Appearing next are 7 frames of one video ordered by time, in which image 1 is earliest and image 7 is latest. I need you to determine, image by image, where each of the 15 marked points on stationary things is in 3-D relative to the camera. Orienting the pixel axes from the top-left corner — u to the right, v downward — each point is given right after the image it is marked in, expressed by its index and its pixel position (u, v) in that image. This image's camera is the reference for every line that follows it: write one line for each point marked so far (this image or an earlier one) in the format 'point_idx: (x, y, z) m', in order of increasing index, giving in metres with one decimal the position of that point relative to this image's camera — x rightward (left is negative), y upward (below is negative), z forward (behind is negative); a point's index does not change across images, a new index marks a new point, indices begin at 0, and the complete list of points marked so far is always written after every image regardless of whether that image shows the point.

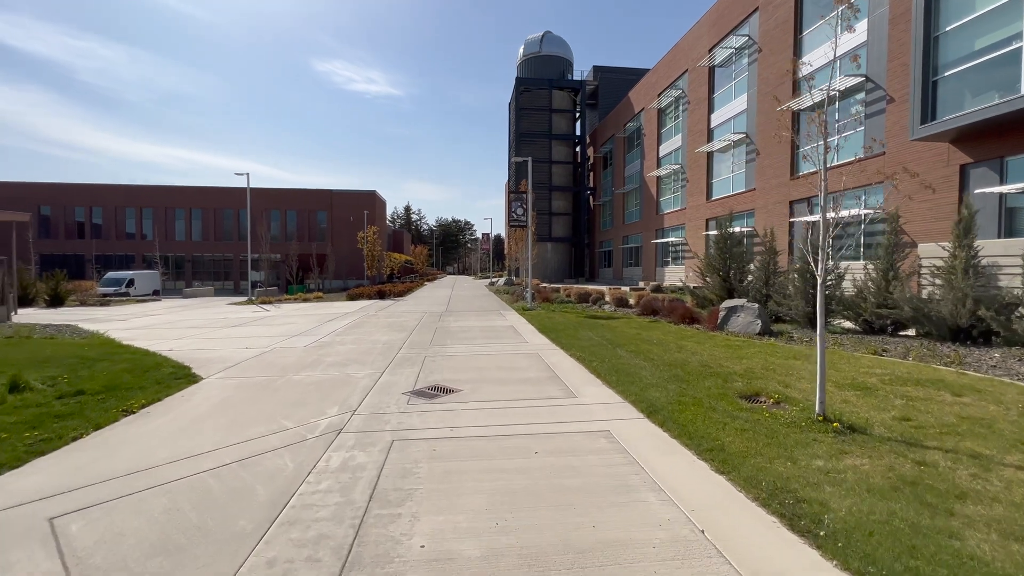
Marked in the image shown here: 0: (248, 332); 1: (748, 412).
0: (-9.7, -1.6, +16.5) m
1: (+3.5, -1.9, +6.6) m
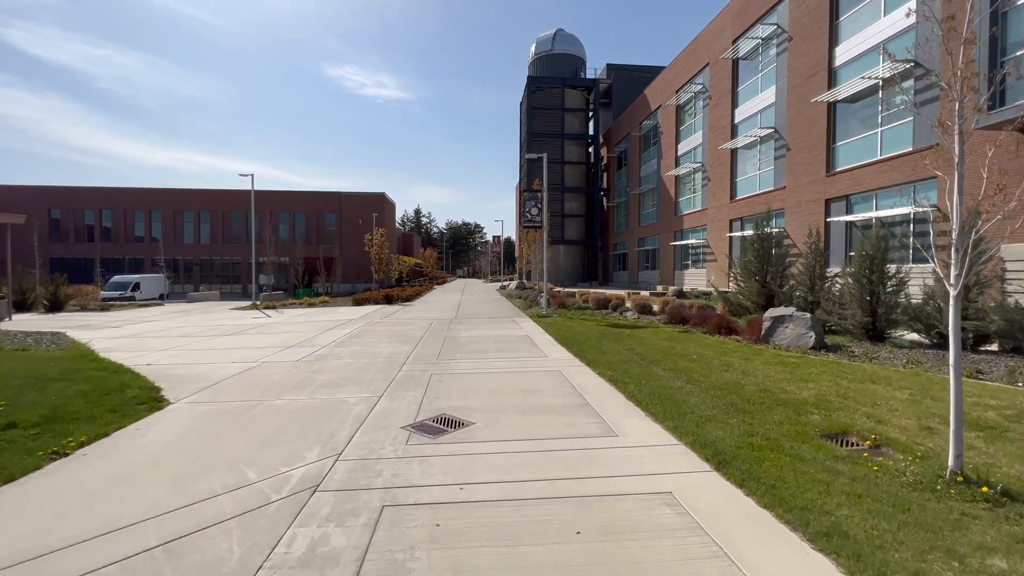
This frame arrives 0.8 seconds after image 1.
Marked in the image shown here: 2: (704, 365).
0: (-9.2, -1.8, +15.2) m
1: (+3.8, -2.0, +5.1) m
2: (+4.3, -1.7, +9.9) m
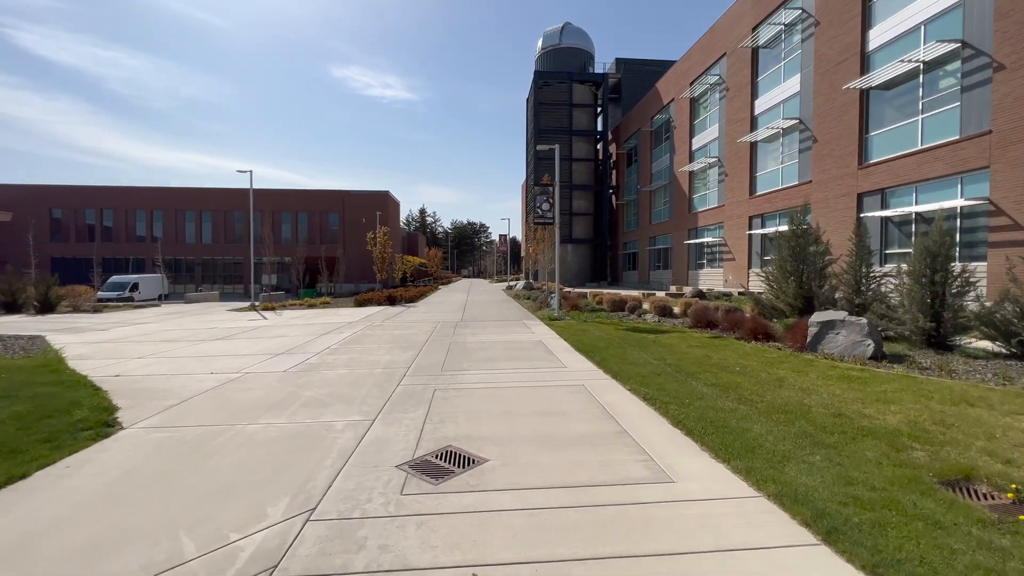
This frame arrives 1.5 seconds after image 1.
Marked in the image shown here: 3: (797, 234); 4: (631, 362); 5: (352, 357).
0: (-8.9, -1.9, +13.9) m
1: (+4.1, -2.0, +3.7) m
2: (+4.6, -1.8, +8.5) m
3: (+9.4, +1.8, +14.7) m
4: (+2.8, -1.7, +10.4) m
5: (-4.3, -1.8, +11.9) m
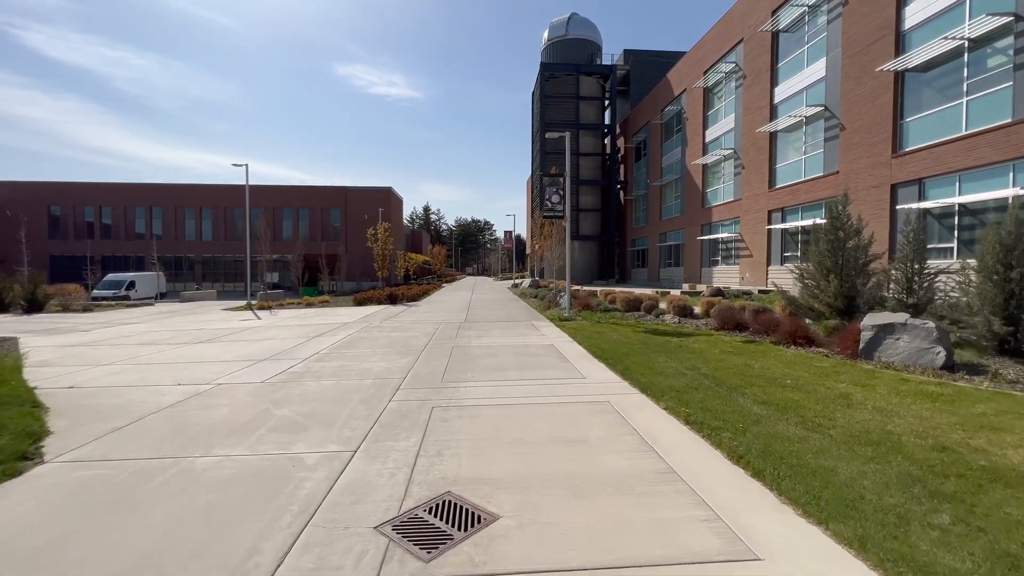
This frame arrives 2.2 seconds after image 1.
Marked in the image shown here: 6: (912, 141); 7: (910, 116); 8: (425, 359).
0: (-8.6, -1.8, +12.7) m
1: (+4.2, -2.0, +2.3) m
2: (+4.8, -1.7, +7.2) m
3: (+9.6, +1.8, +13.3) m
4: (+3.0, -1.7, +9.0) m
5: (-4.0, -1.8, +10.6) m
6: (+17.3, +6.3, +19.2) m
7: (+17.3, +7.5, +19.3) m
8: (-2.1, -1.8, +11.0) m
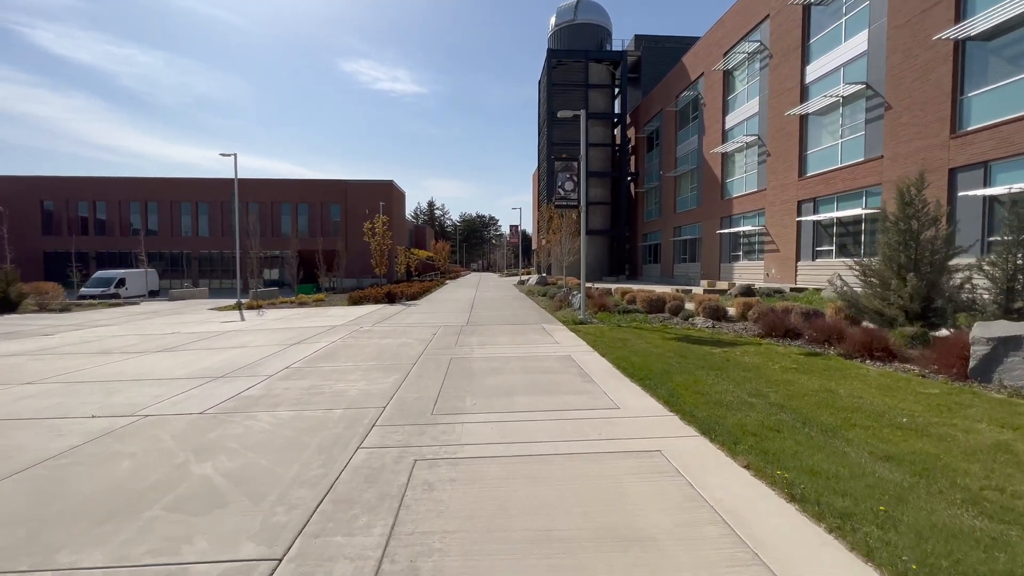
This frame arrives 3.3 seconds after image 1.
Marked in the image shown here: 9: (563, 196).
0: (-8.4, -1.9, +10.7) m
1: (+4.3, -2.1, +0.2) m
2: (+5.0, -1.8, +5.1) m
3: (+9.9, +1.8, +11.1) m
4: (+3.2, -1.7, +6.9) m
5: (-3.8, -1.8, +8.6) m
6: (+17.6, +6.4, +16.9) m
7: (+17.6, +7.5, +17.0) m
8: (-1.9, -1.8, +9.0) m
9: (+2.0, +3.7, +18.1) m
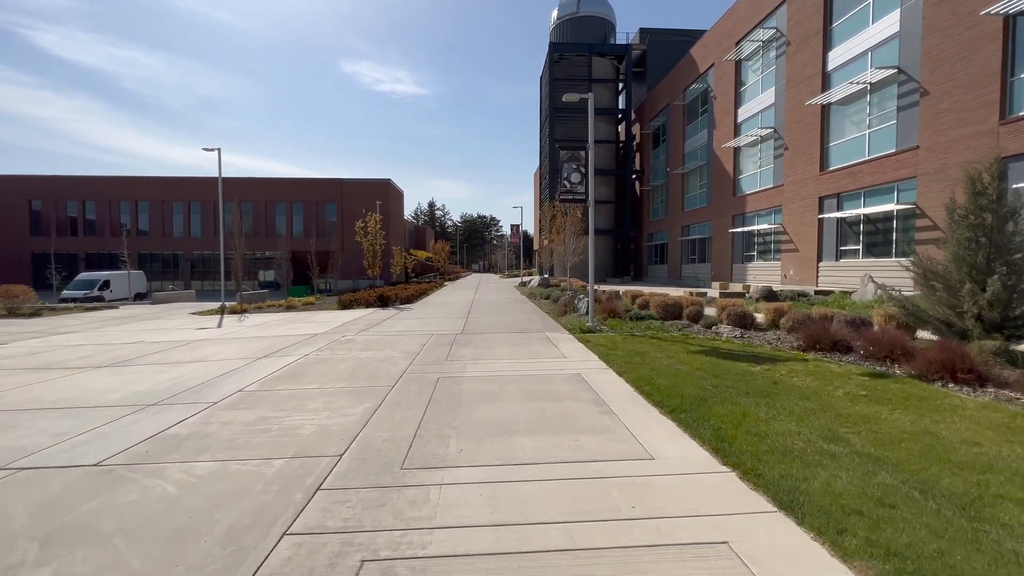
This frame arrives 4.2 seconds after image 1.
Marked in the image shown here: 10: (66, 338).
0: (-8.4, -2.0, +9.0) m
1: (+4.3, -2.2, -1.6) m
2: (+4.9, -1.9, +3.3) m
3: (+9.9, +1.7, +9.3) m
4: (+3.1, -1.8, +5.2) m
5: (-3.8, -2.0, +6.8) m
6: (+17.6, +6.3, +15.1) m
7: (+17.5, +7.4, +15.2) m
8: (-2.0, -1.9, +7.2) m
9: (+2.0, +3.5, +16.3) m
10: (-16.8, -1.9, +16.8) m
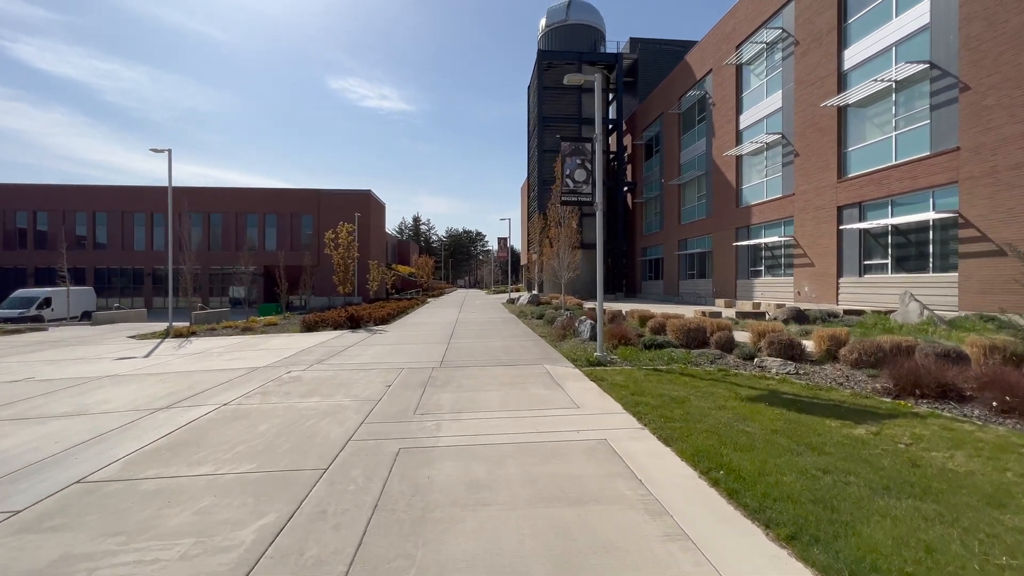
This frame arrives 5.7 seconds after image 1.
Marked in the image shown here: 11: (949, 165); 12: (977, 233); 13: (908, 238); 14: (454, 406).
0: (-8.5, -2.4, +5.9) m
1: (+4.6, -2.3, -4.3) m
2: (+5.0, -2.1, +0.6) m
3: (+9.8, +1.3, +6.9) m
4: (+3.2, -2.1, +2.4) m
5: (-3.8, -2.3, +3.9) m
6: (+17.3, +5.7, +13.1) m
7: (+17.3, +6.8, +13.2) m
8: (-2.0, -2.2, +4.3) m
9: (+1.7, +2.9, +13.7) m
10: (-17.1, -2.5, +13.4) m
11: (+16.5, +4.6, +16.8) m
12: (+16.7, +2.0, +16.0) m
13: (+16.7, +2.1, +18.7) m
14: (-1.1, -2.1, +8.1) m
